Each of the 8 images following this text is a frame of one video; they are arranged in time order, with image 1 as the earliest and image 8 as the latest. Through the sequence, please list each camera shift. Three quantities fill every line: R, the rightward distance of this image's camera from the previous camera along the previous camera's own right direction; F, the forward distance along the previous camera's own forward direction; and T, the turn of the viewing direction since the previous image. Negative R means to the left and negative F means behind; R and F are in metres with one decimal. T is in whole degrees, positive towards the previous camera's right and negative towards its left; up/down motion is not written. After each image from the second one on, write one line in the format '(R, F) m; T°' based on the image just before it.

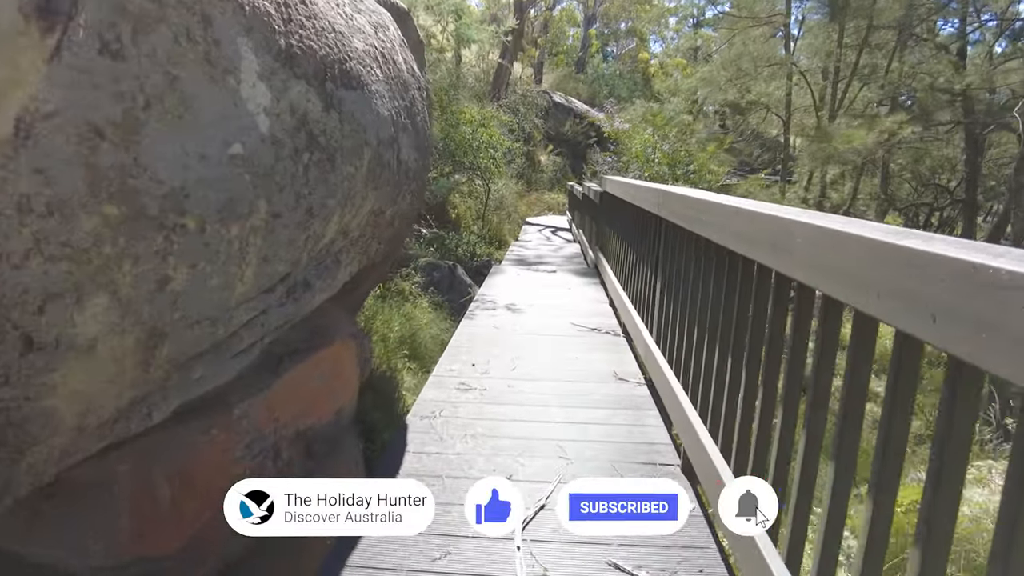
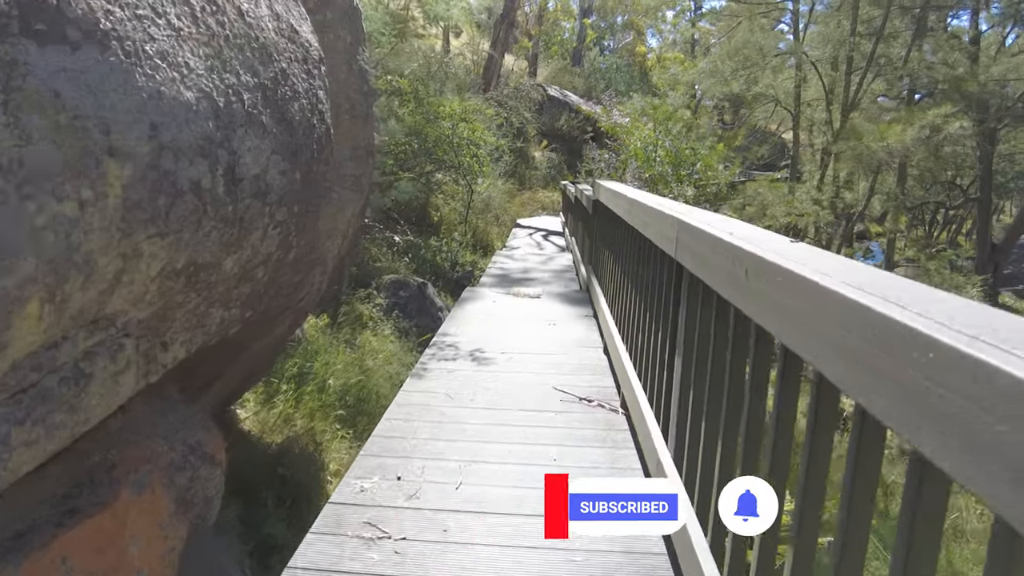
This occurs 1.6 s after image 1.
(+0.2, +1.0) m; 0°
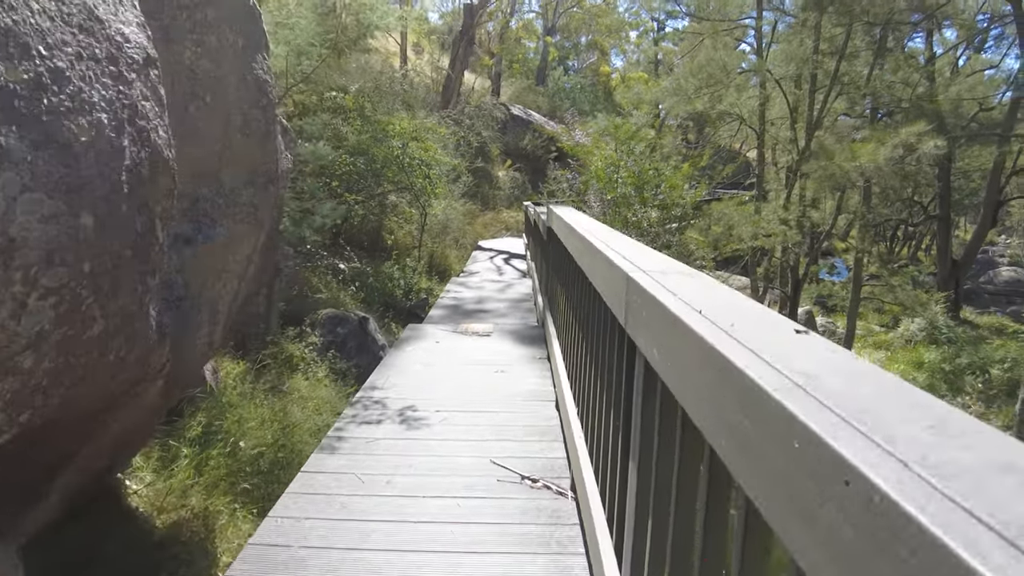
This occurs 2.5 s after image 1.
(+0.1, +0.5) m; +3°
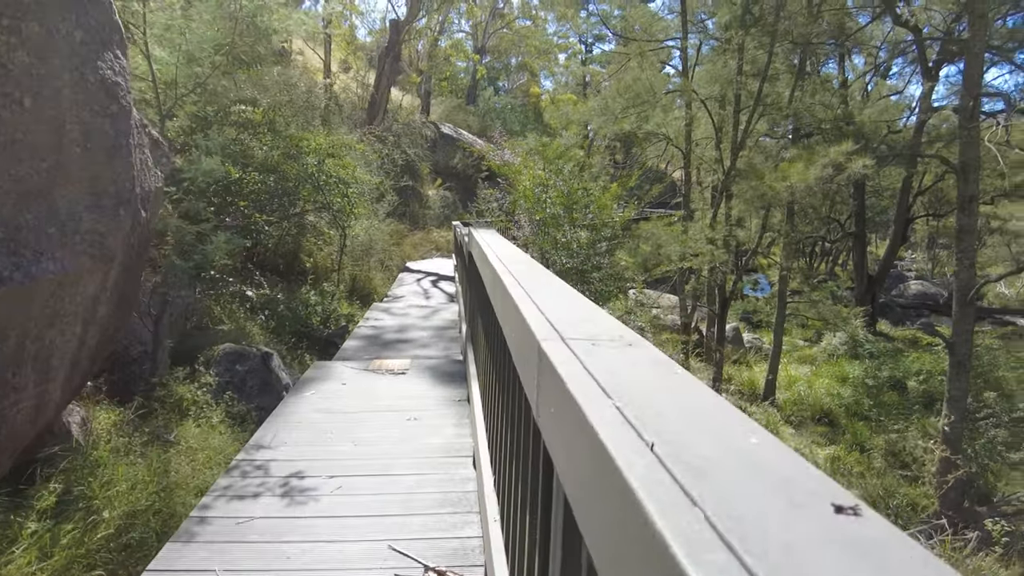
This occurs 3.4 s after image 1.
(+0.1, +0.4) m; +5°
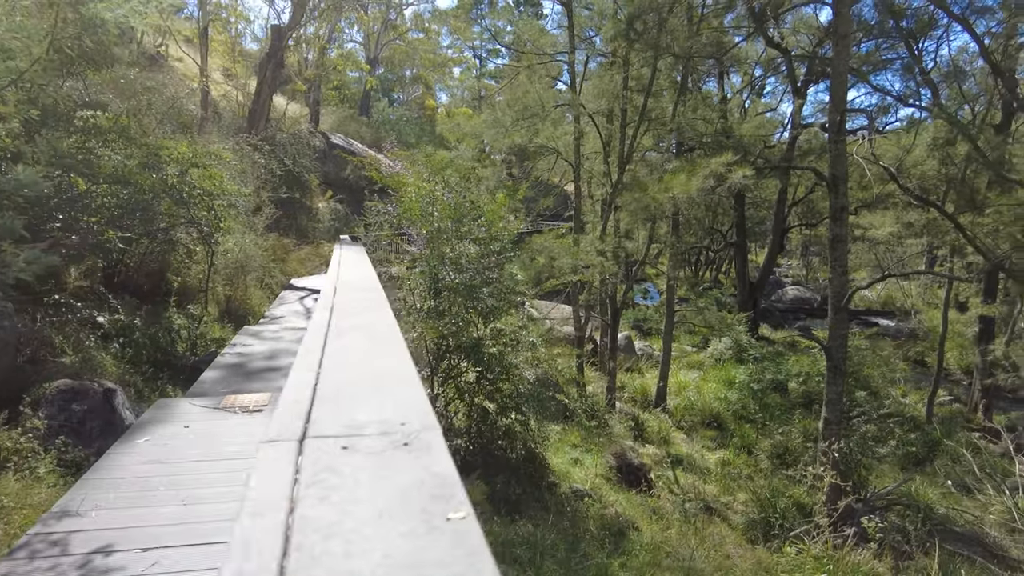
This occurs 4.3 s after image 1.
(+0.1, +0.3) m; +8°
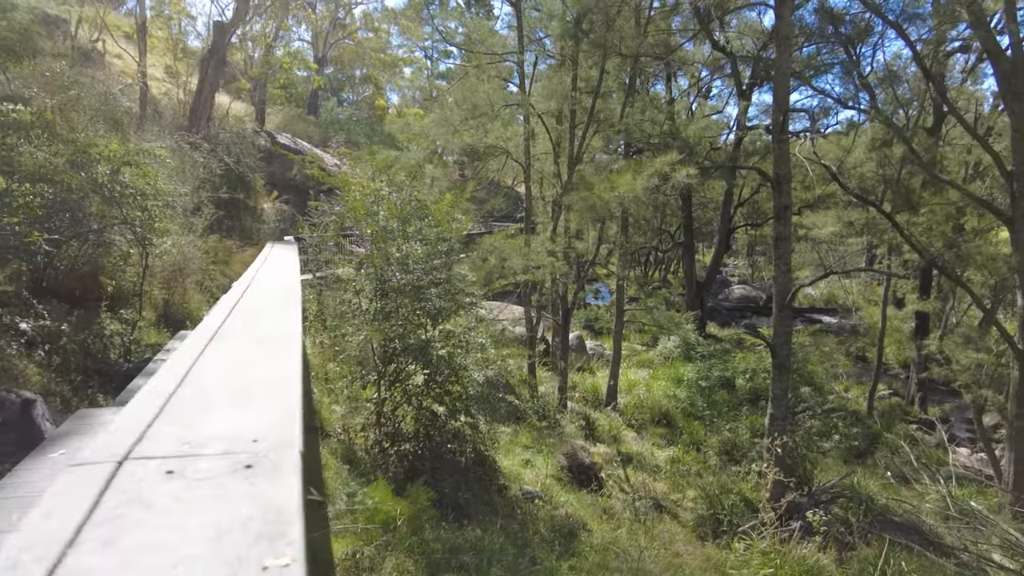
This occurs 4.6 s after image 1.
(0.0, +0.1) m; +4°
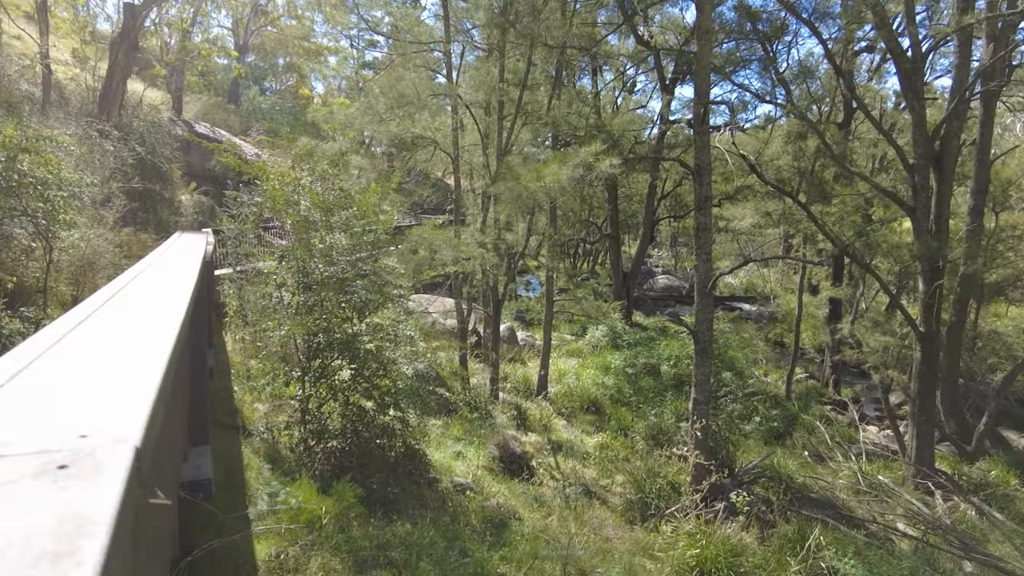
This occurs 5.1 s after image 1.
(0.0, 0.0) m; +6°
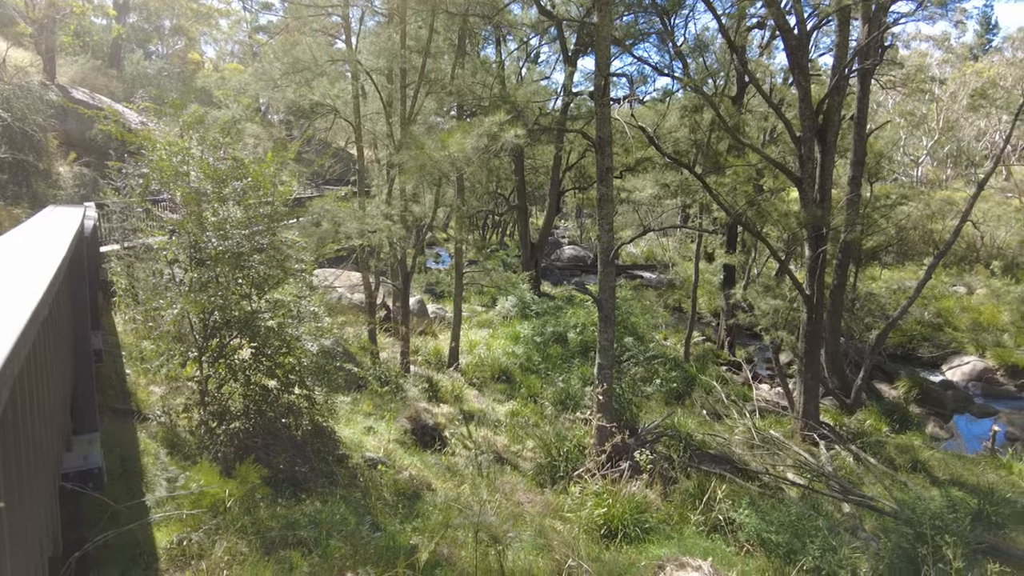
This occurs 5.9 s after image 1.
(0.0, 0.0) m; +7°
